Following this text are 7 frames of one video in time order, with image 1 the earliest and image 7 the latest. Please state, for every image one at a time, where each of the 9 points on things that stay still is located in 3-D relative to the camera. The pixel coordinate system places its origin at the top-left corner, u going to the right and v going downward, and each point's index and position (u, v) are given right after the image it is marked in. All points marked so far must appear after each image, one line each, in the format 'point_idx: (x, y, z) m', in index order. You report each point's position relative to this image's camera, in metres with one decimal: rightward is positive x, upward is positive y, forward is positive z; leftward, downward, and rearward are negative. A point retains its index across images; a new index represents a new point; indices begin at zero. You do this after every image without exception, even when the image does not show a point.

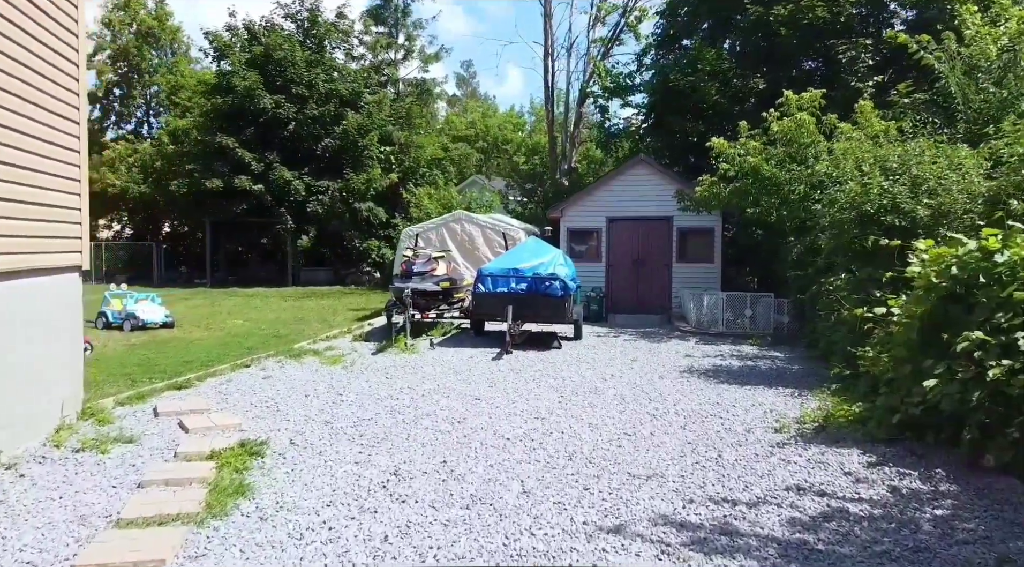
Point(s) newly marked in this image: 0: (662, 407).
0: (+1.6, -1.3, +6.8) m
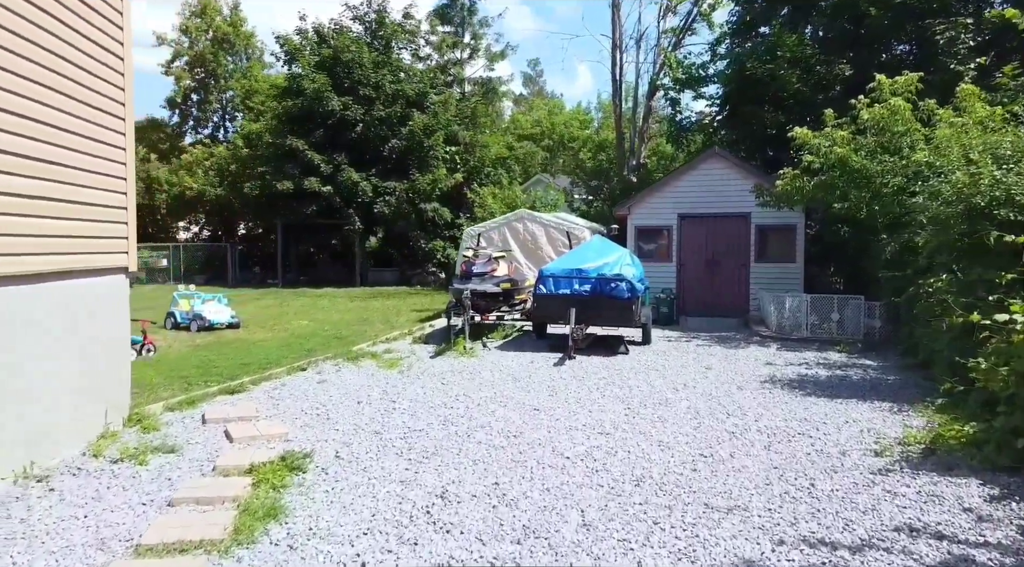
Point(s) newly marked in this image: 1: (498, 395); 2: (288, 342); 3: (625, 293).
0: (+2.2, -1.3, +6.1) m
1: (-0.1, -1.1, +6.6) m
2: (-3.4, -0.9, +9.9) m
3: (+1.6, -0.1, +9.1) m
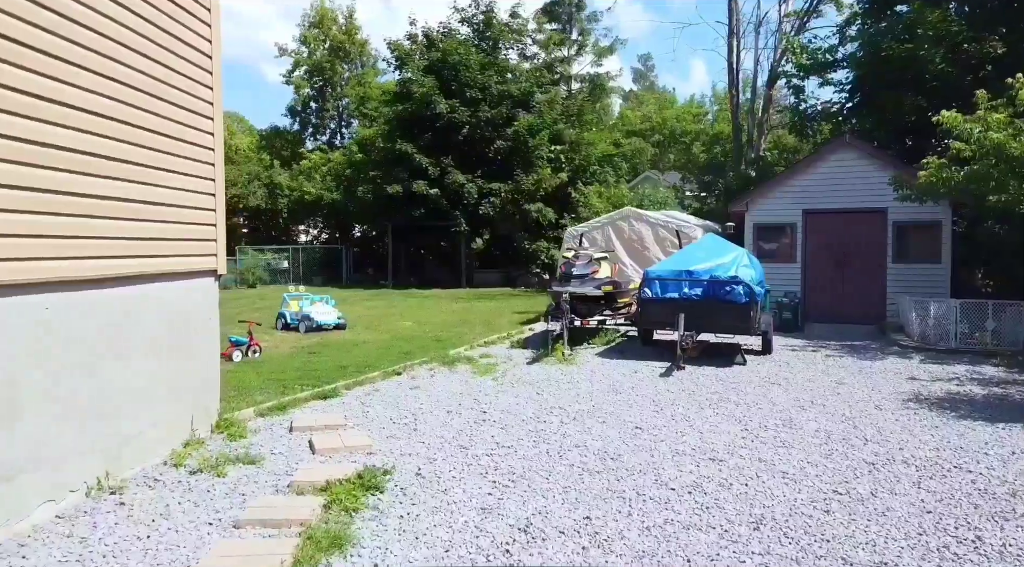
0: (+3.0, -1.4, +5.2) m
1: (+0.8, -1.2, +6.0) m
2: (-1.9, -0.9, +9.9) m
3: (+2.9, -0.2, +8.3) m
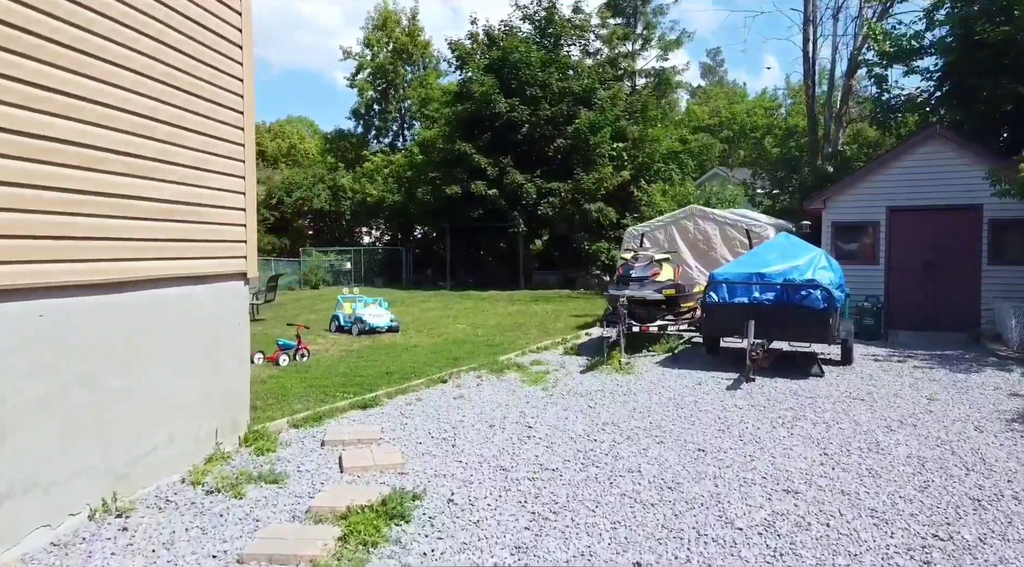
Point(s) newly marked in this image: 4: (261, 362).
0: (+3.3, -1.4, +4.5) m
1: (+1.2, -1.2, +5.5) m
2: (-1.1, -1.0, +9.6) m
3: (+3.5, -0.2, +7.5) m
4: (-3.1, -1.0, +8.1) m
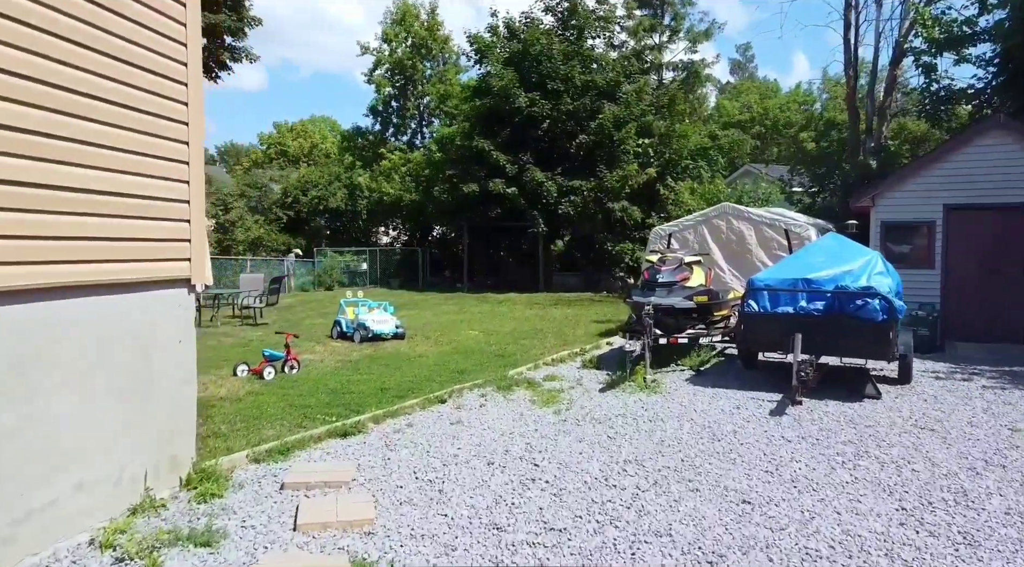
0: (+3.3, -1.5, +3.5) m
1: (+1.2, -1.3, +4.5) m
2: (-0.9, -1.0, +8.7) m
3: (+3.6, -0.3, +6.5) m
4: (-3.0, -1.0, +7.3) m
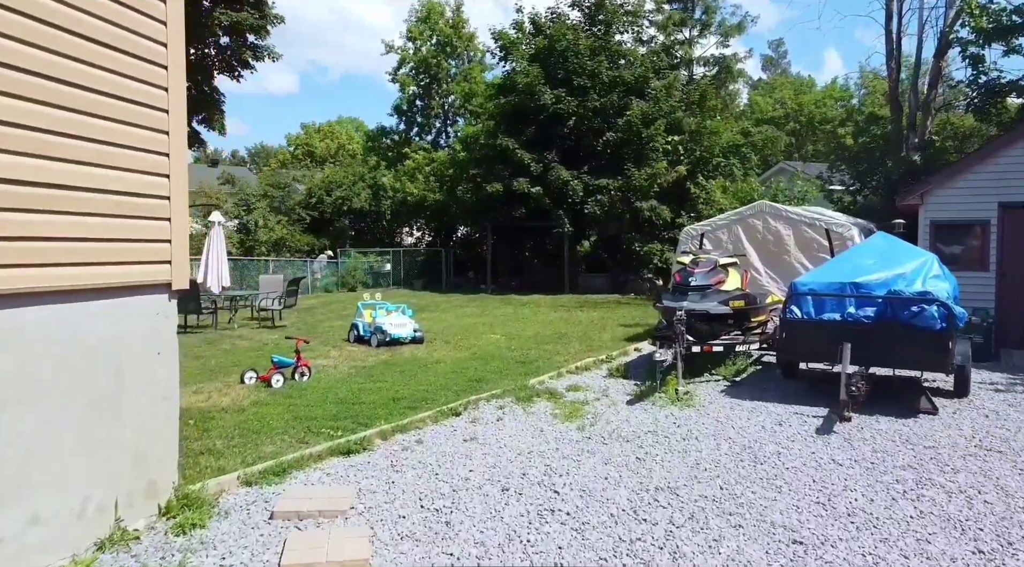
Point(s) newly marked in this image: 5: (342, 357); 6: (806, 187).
0: (+3.4, -1.5, +2.9) m
1: (+1.3, -1.3, +4.0) m
2: (-0.6, -1.1, +8.3) m
3: (+3.8, -0.4, +5.8) m
4: (-2.8, -1.1, +7.0) m
5: (-2.4, -1.0, +8.8) m
6: (+7.7, +2.5, +16.9) m
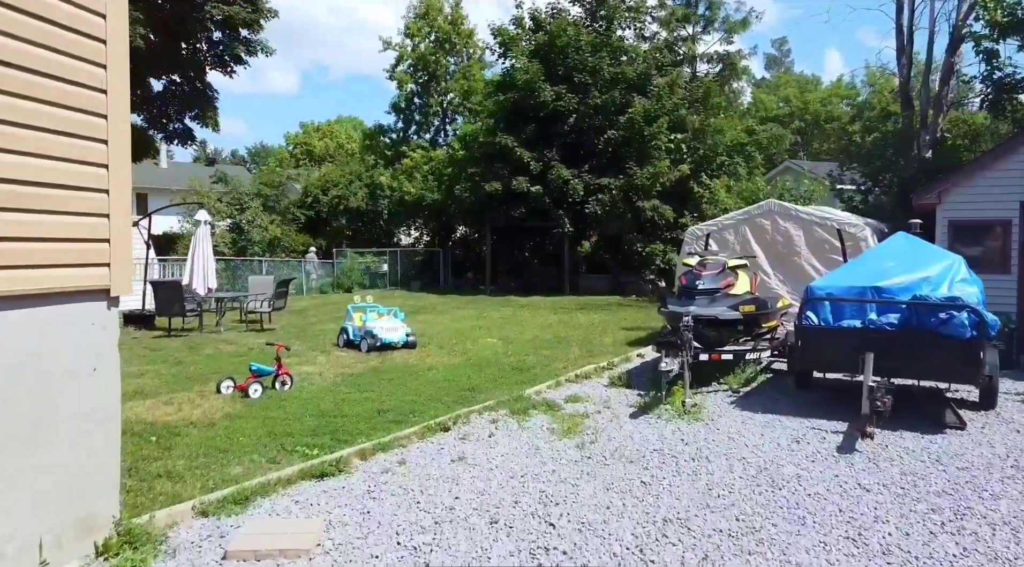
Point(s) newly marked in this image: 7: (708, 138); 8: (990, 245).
0: (+3.3, -1.6, +2.4) m
1: (+1.3, -1.3, +3.6) m
2: (-0.7, -1.1, +7.8) m
3: (+3.8, -0.4, +5.4) m
4: (-2.8, -1.1, +6.5) m
5: (-2.4, -1.0, +8.4) m
6: (+7.7, +2.5, +16.5) m
7: (+6.0, +4.5, +19.9) m
8: (+7.2, +0.6, +9.9) m
